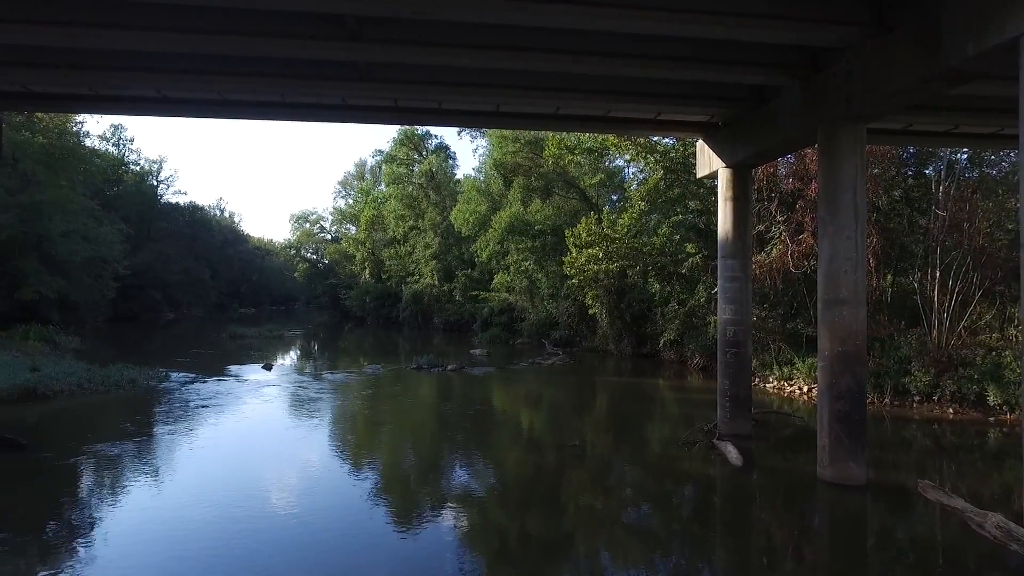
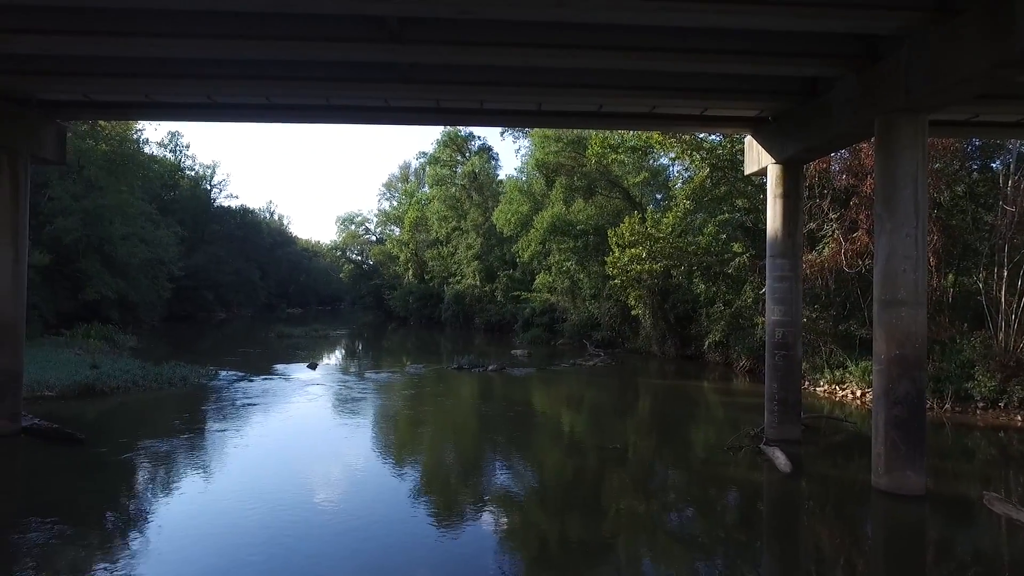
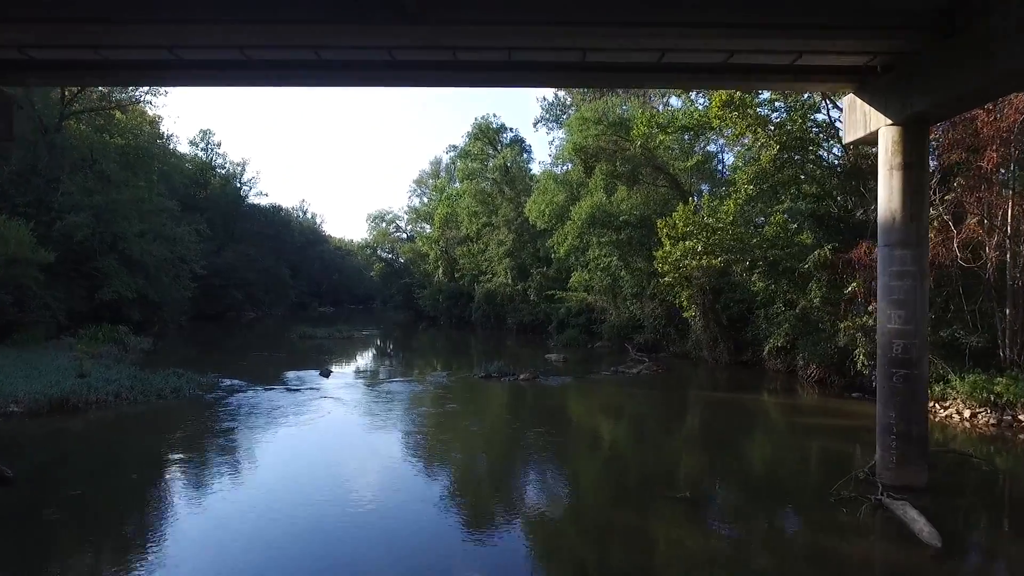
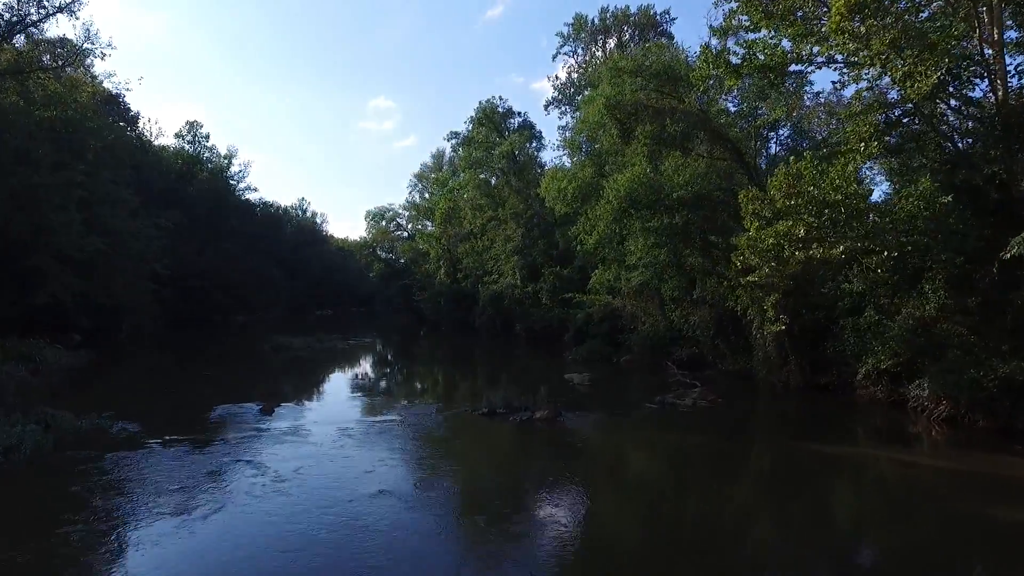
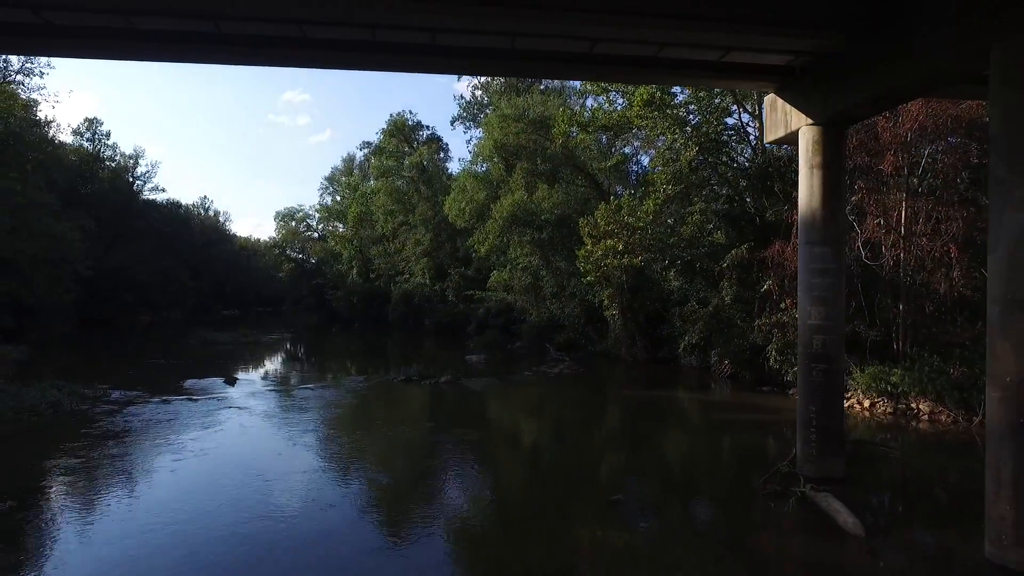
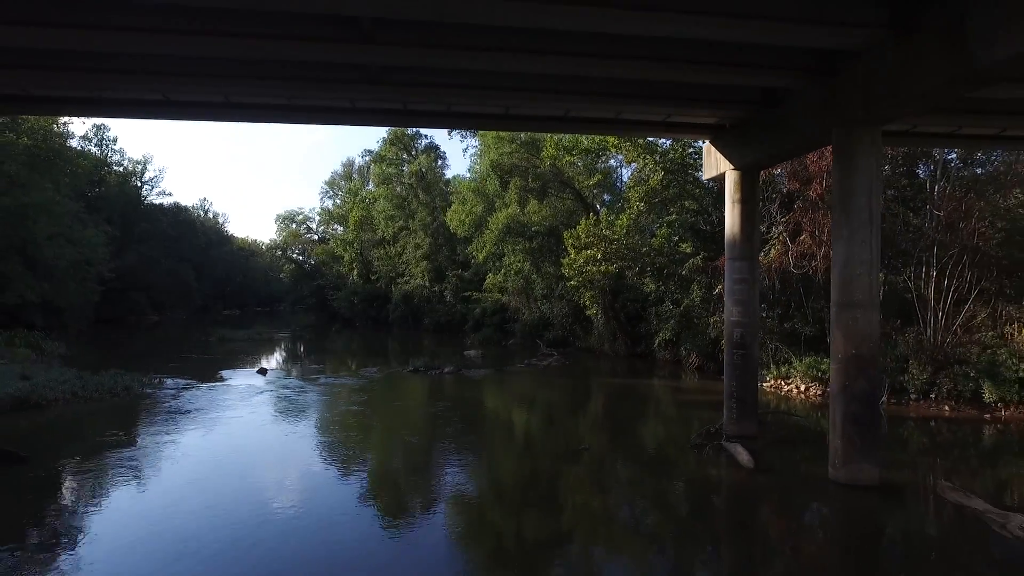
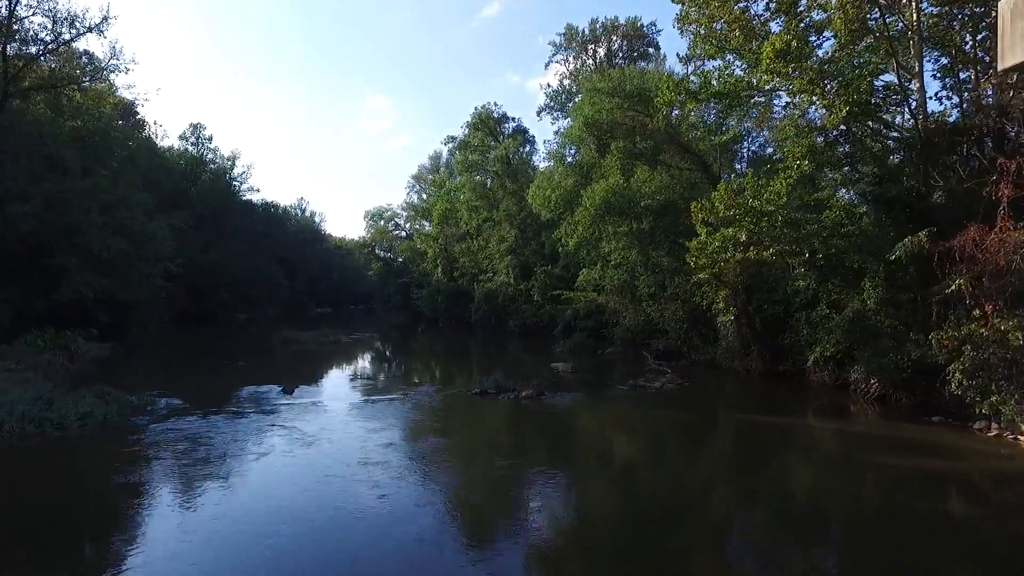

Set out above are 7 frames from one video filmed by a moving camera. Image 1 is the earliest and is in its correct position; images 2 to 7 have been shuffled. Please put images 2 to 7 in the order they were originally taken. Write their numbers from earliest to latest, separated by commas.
2, 3, 7, 4, 5, 6
